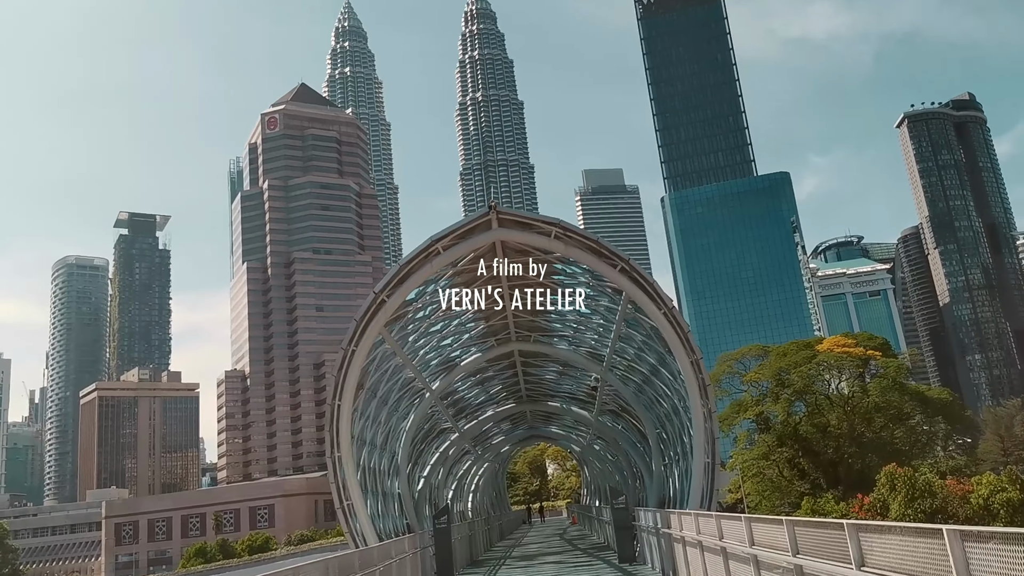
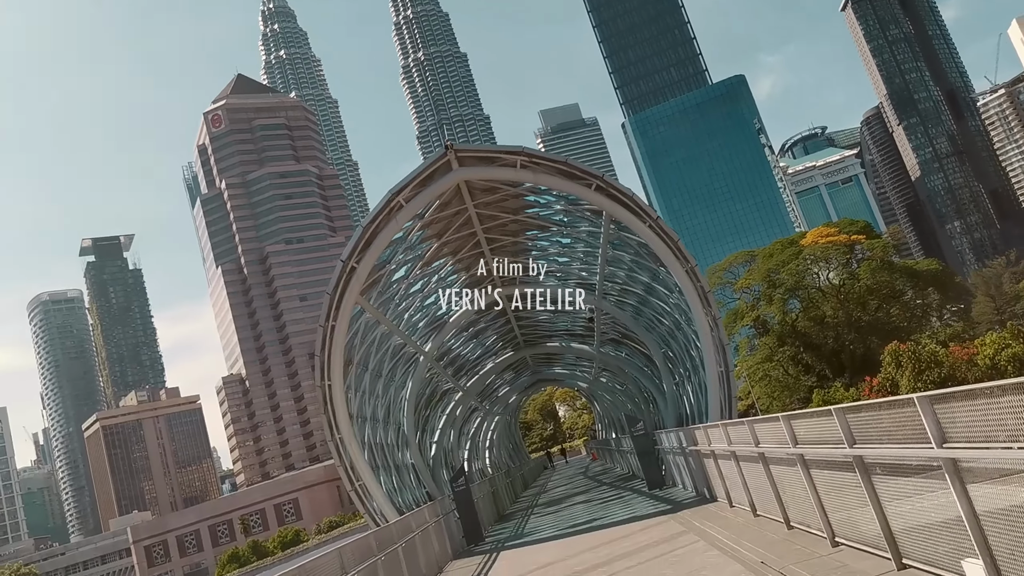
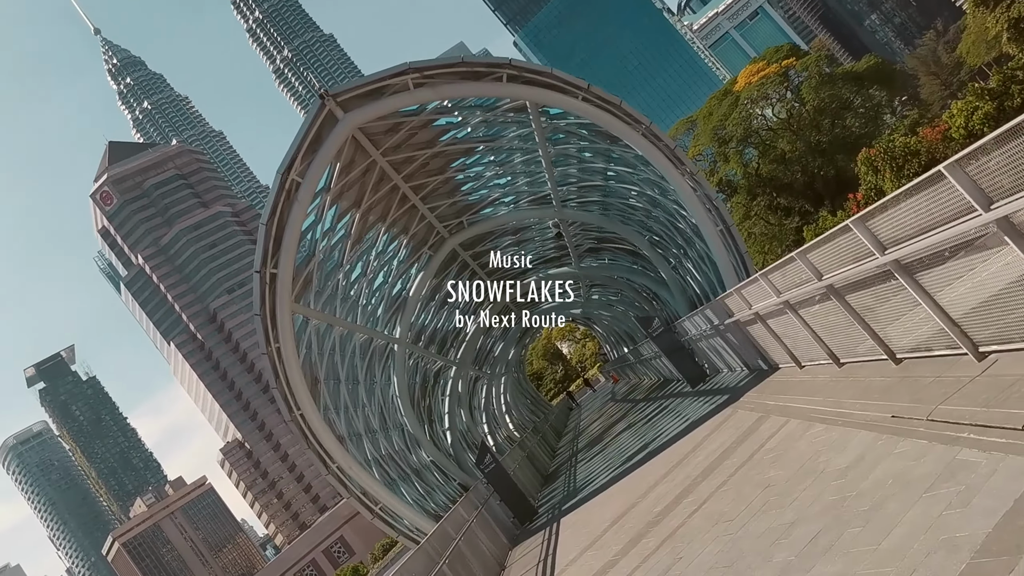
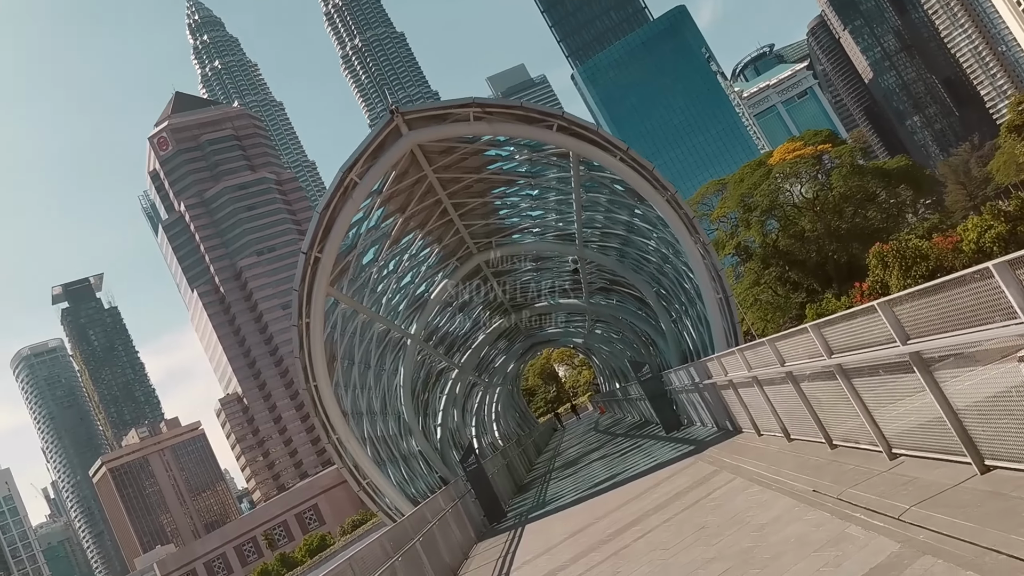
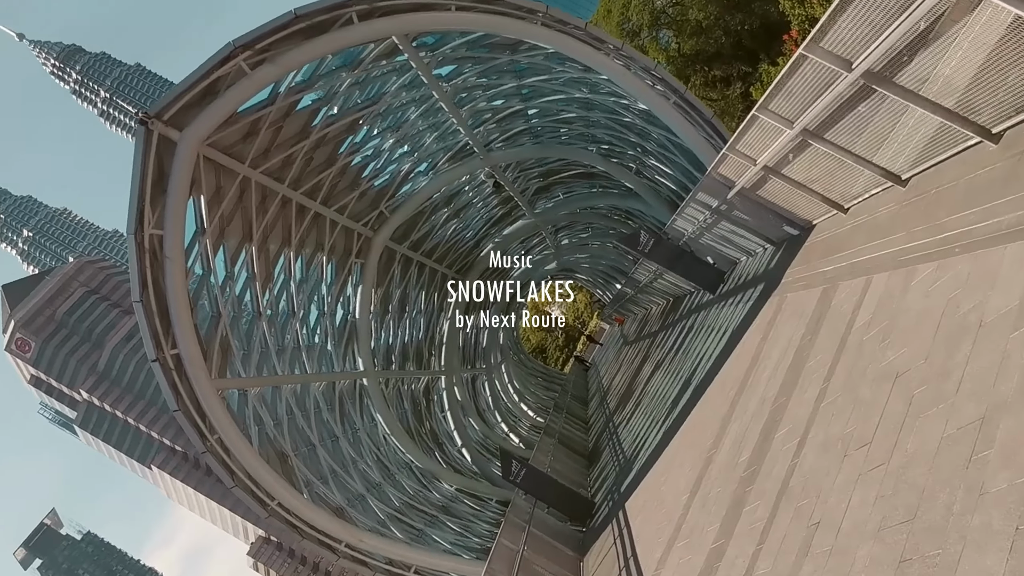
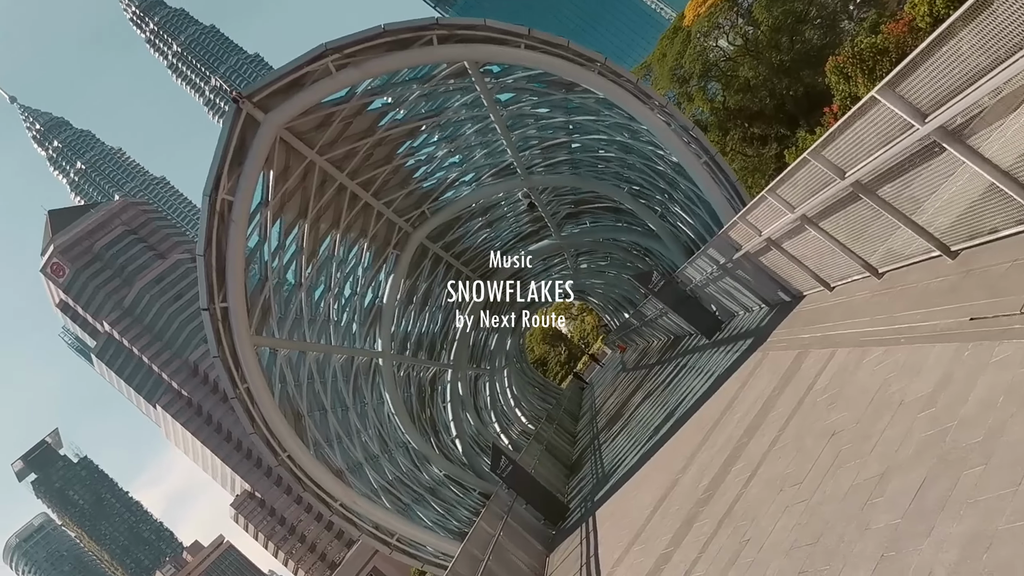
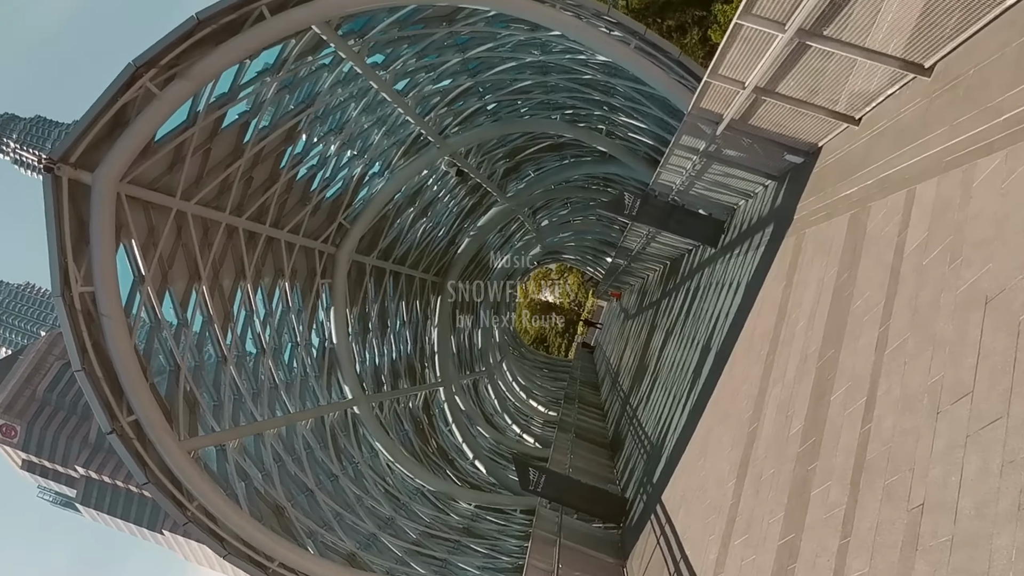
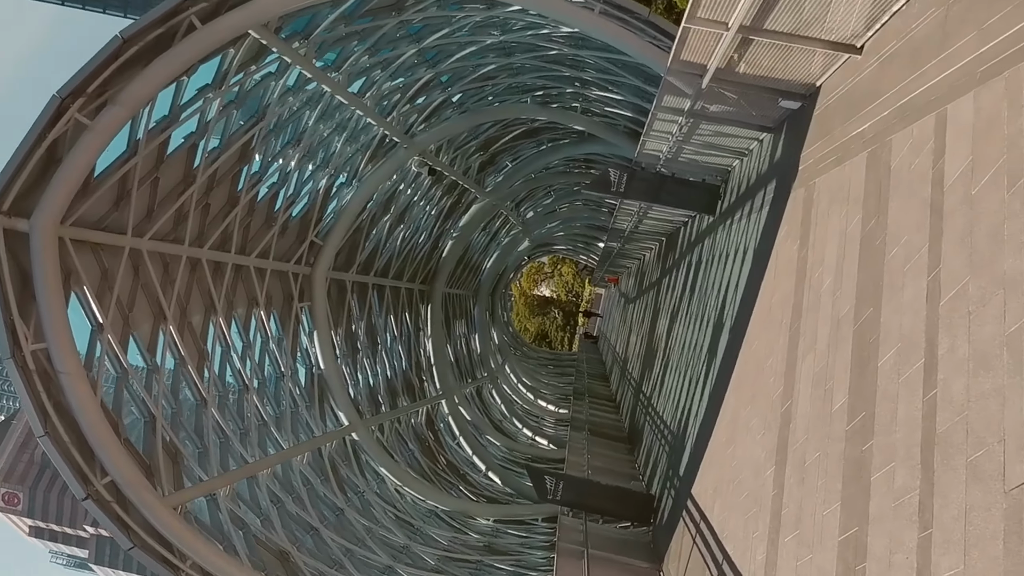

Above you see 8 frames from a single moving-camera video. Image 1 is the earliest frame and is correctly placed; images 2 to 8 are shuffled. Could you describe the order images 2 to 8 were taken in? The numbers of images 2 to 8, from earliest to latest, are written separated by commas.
2, 4, 3, 6, 5, 7, 8
